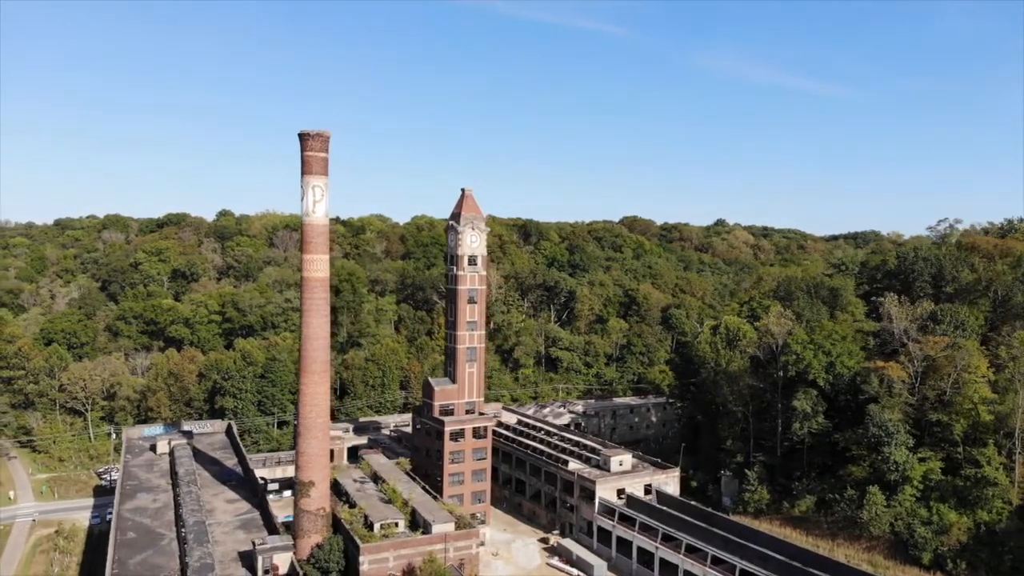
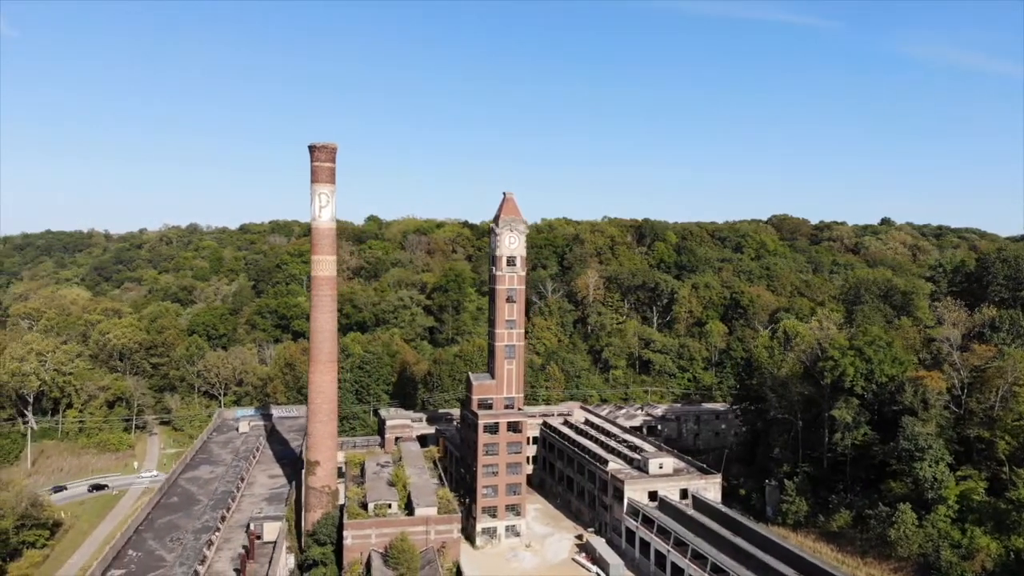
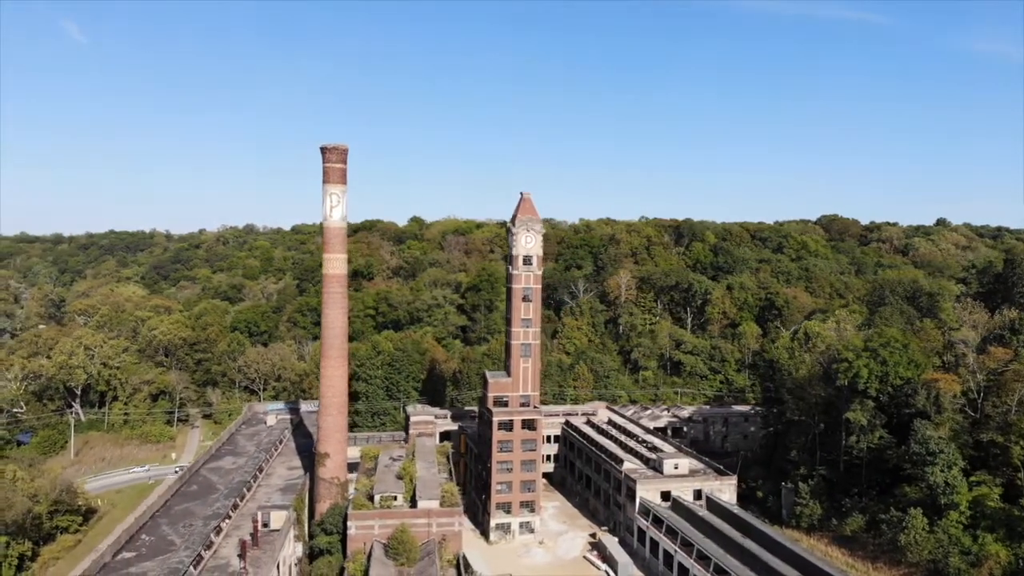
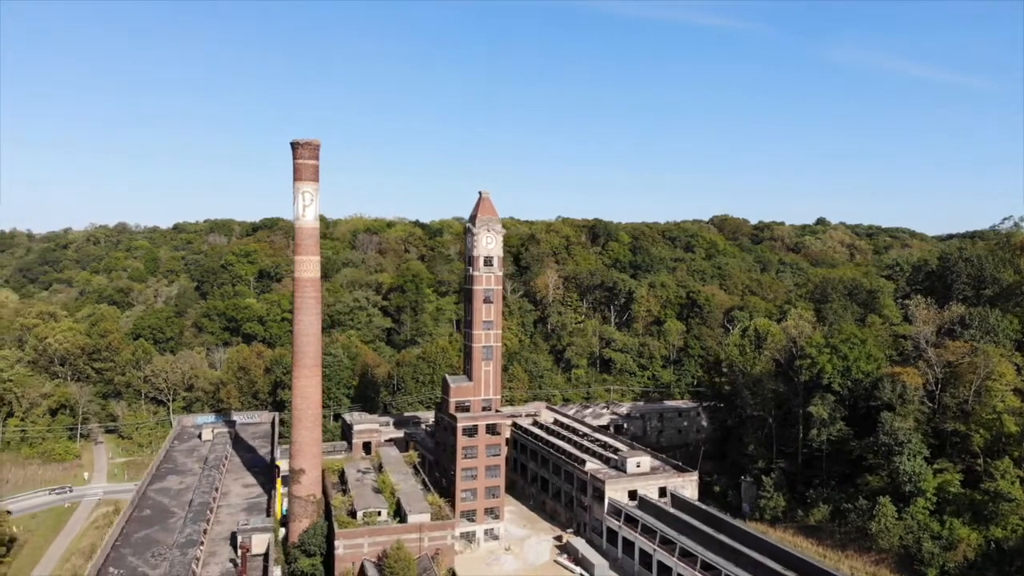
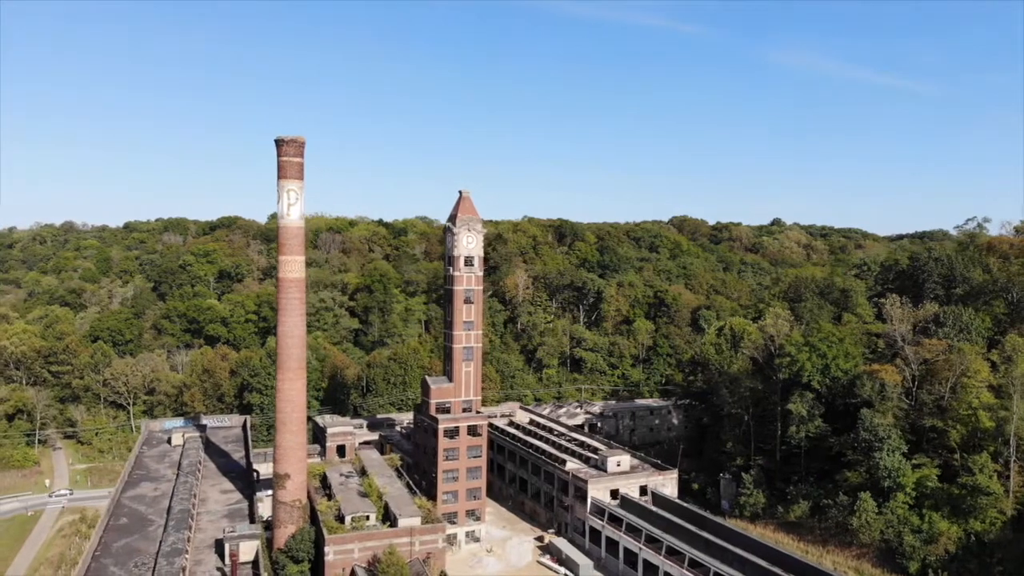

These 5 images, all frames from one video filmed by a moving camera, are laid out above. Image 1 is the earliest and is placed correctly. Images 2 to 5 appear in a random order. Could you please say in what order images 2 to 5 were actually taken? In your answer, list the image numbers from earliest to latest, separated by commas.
5, 4, 2, 3
